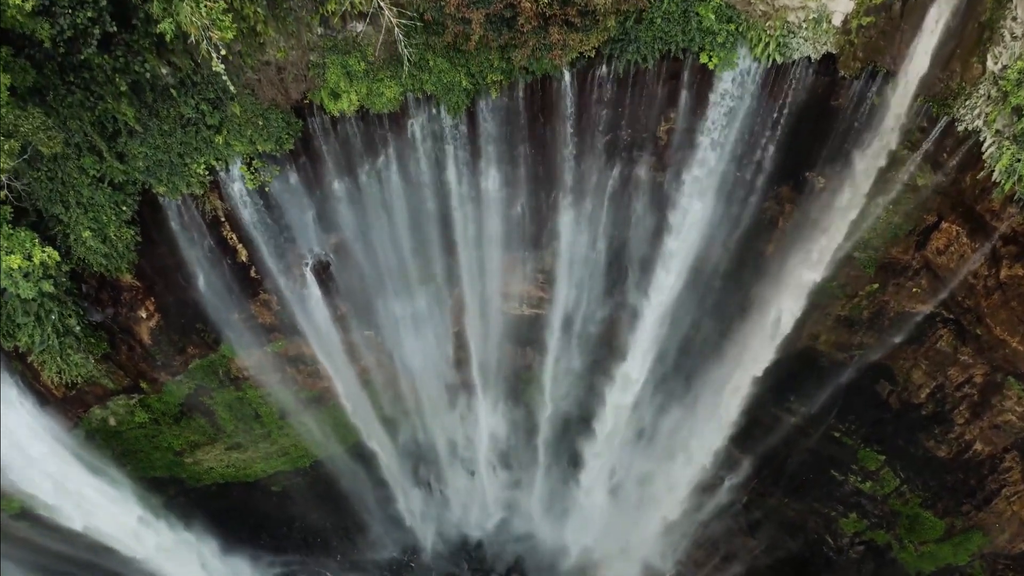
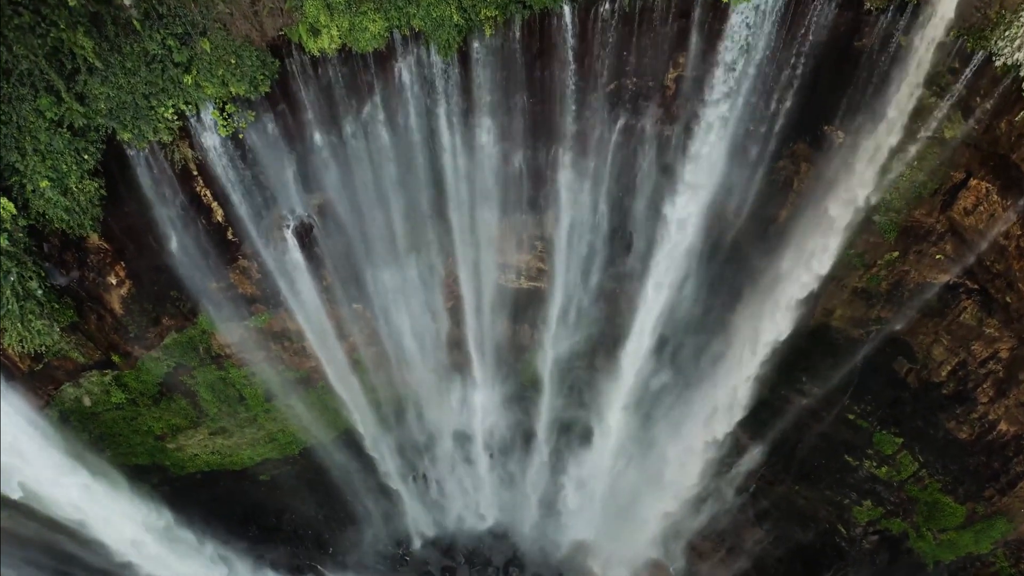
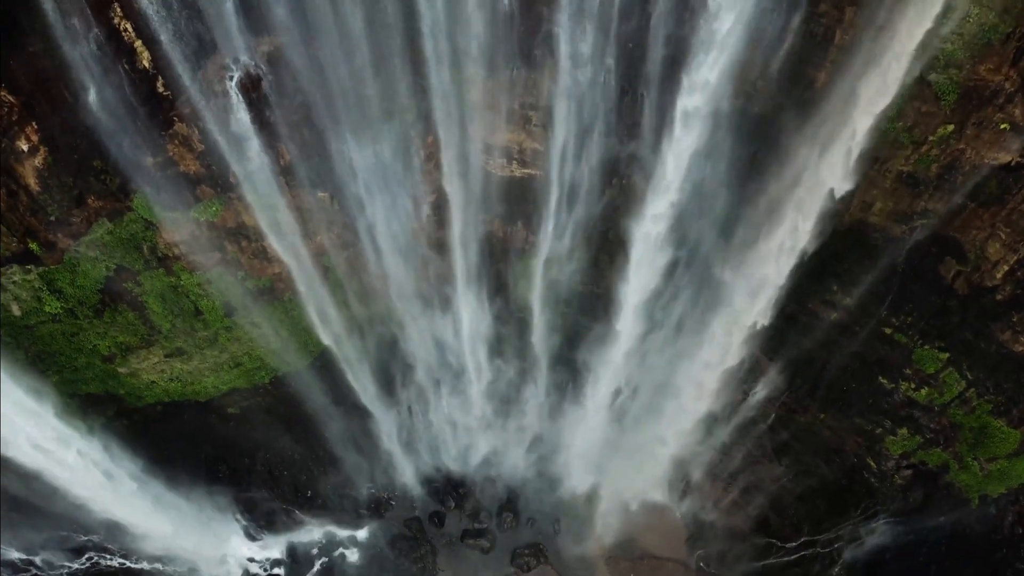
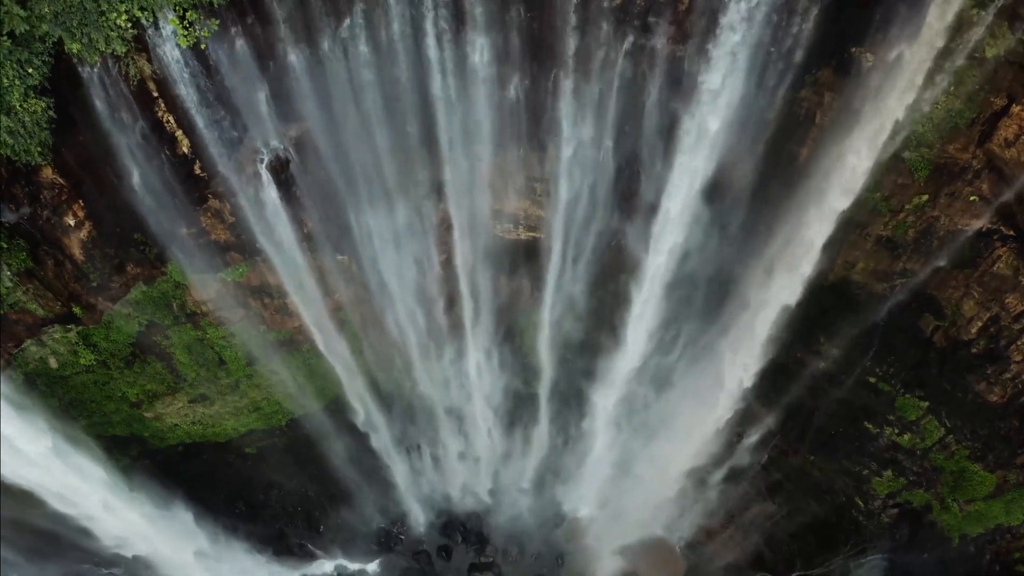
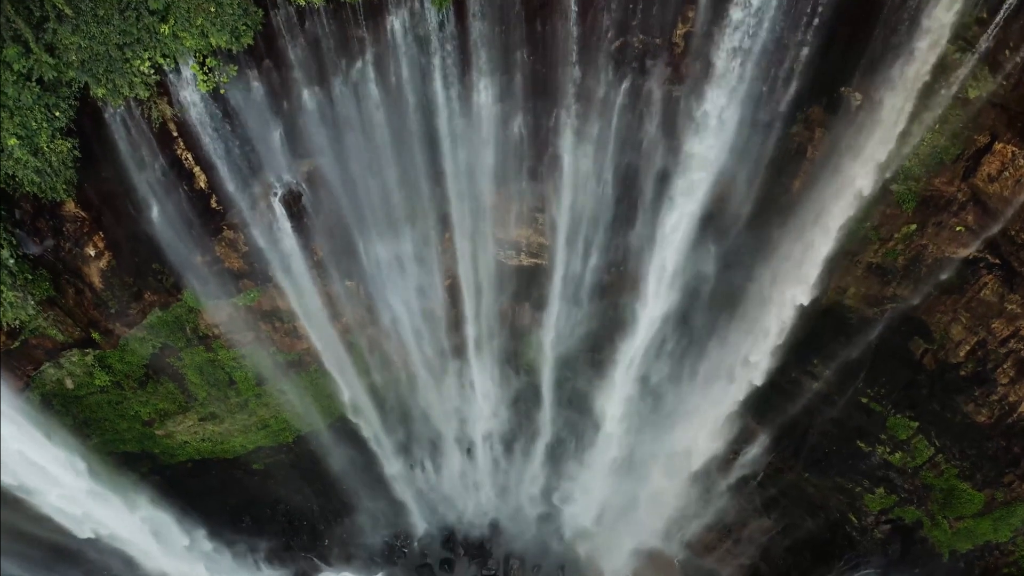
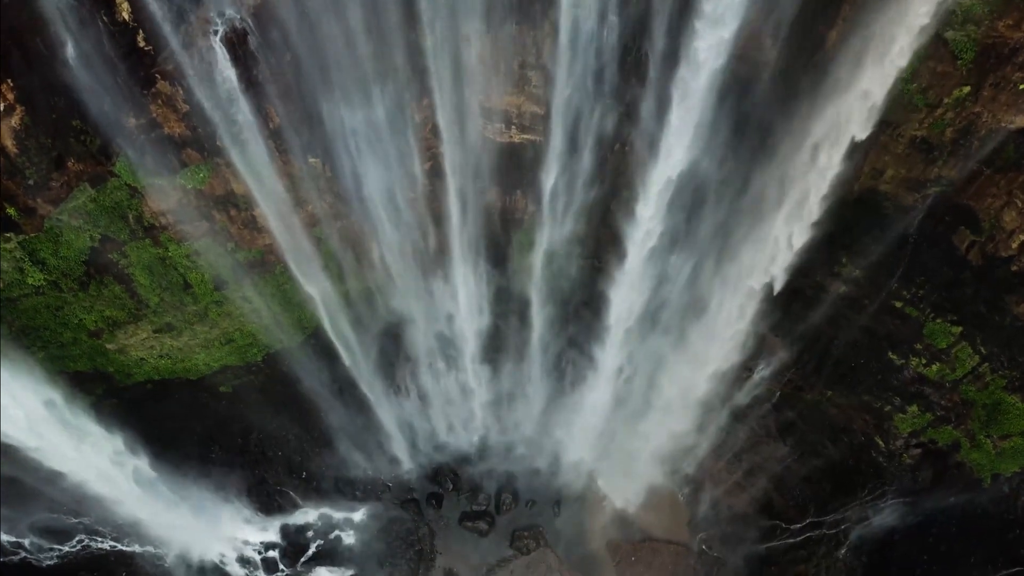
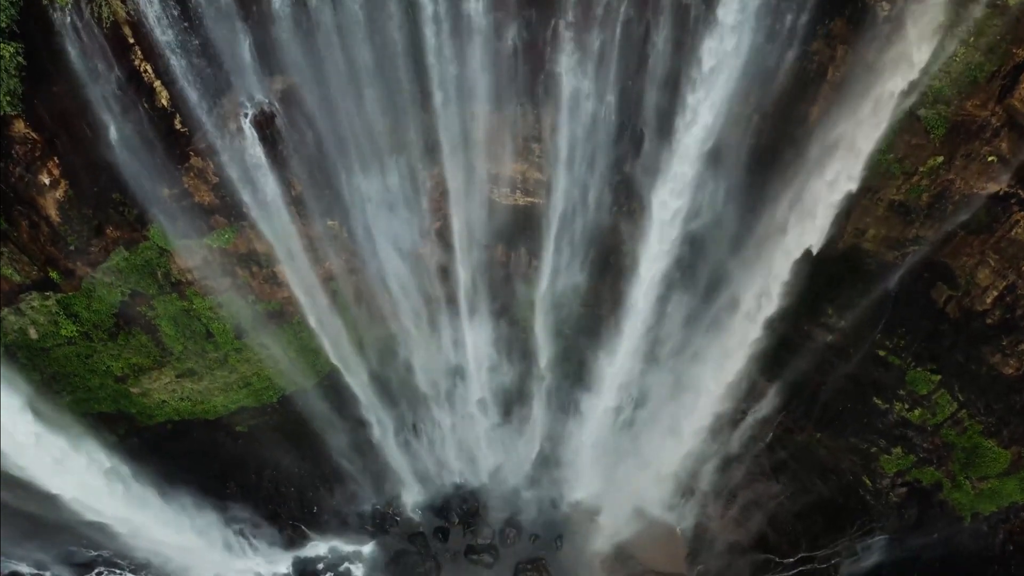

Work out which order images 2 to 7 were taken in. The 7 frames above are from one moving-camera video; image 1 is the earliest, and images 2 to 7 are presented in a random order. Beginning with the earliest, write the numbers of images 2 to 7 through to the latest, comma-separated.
2, 5, 4, 7, 3, 6
